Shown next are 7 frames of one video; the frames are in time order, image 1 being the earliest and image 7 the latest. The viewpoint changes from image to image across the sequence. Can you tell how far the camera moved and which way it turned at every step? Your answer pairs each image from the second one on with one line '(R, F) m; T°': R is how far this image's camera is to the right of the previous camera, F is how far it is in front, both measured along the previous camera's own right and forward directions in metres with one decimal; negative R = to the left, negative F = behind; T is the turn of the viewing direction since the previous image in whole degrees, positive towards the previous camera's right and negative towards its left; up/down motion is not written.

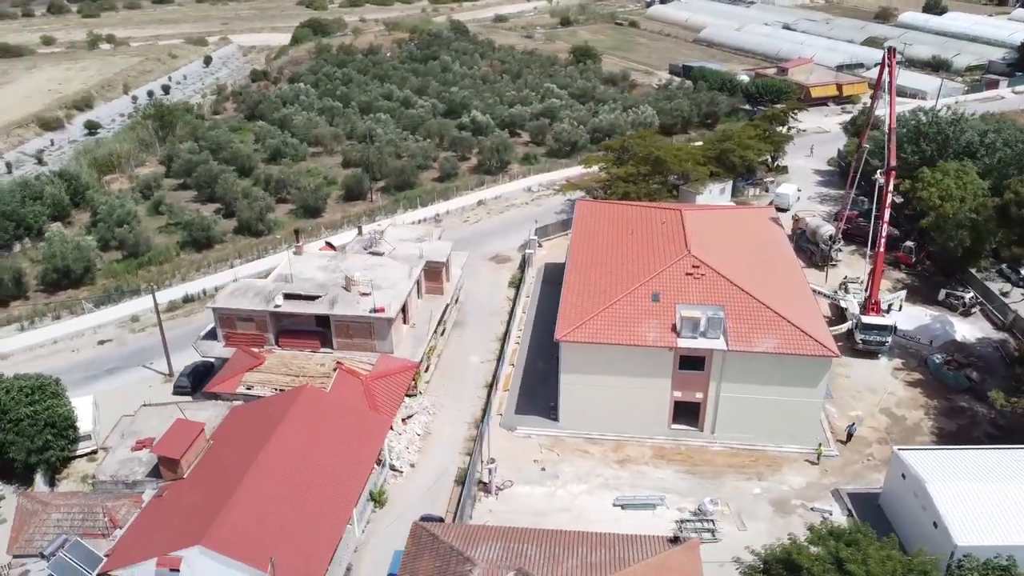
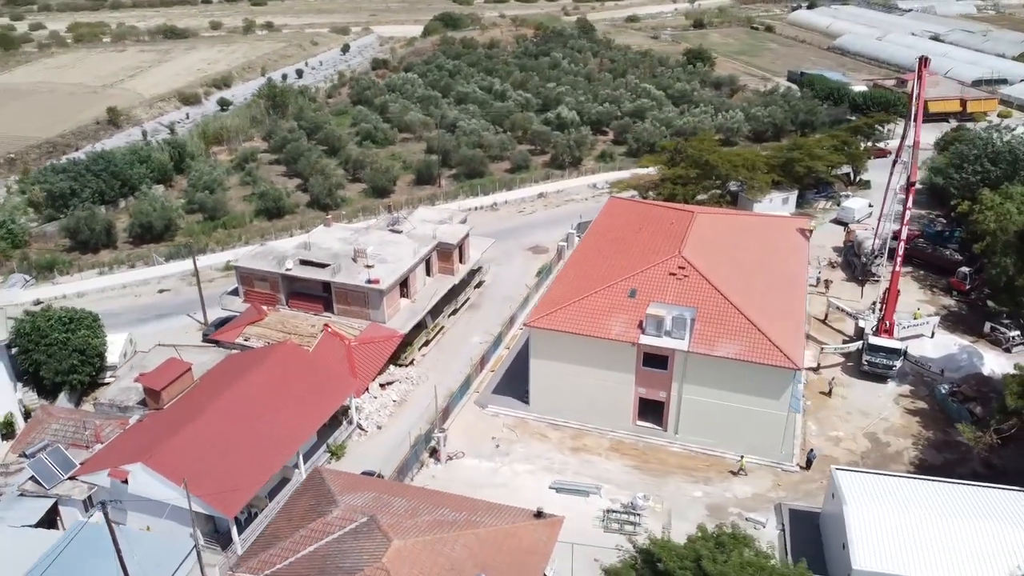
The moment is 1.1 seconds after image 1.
(+7.1, -0.7) m; -10°
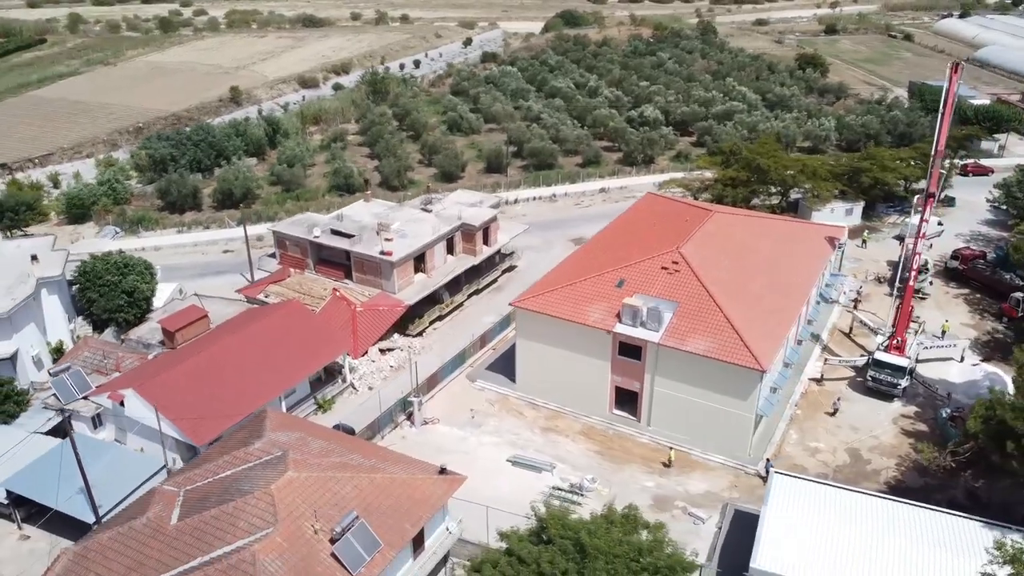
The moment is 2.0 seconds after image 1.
(+6.3, -0.7) m; -10°
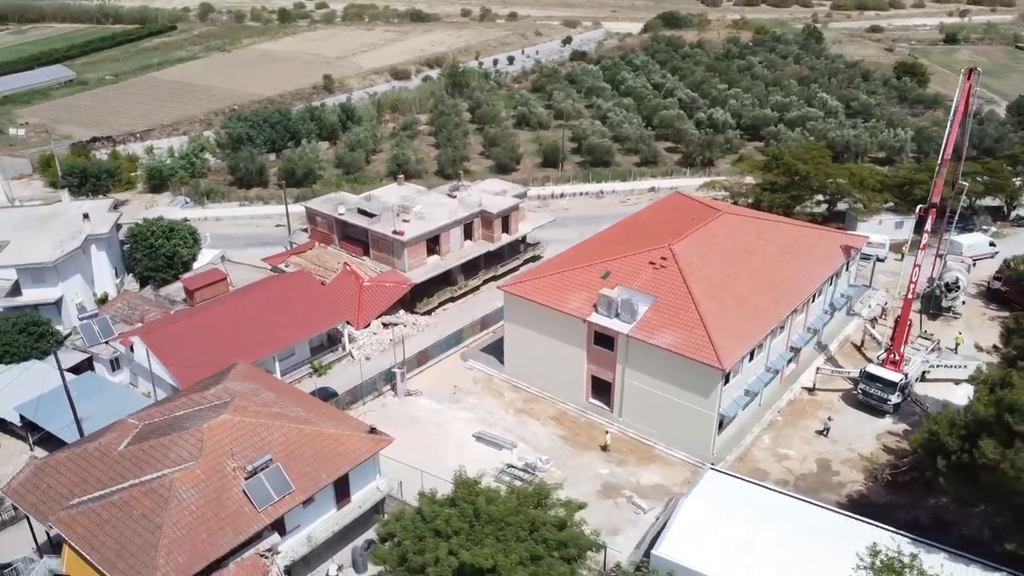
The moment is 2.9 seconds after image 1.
(+5.5, -0.7) m; -8°
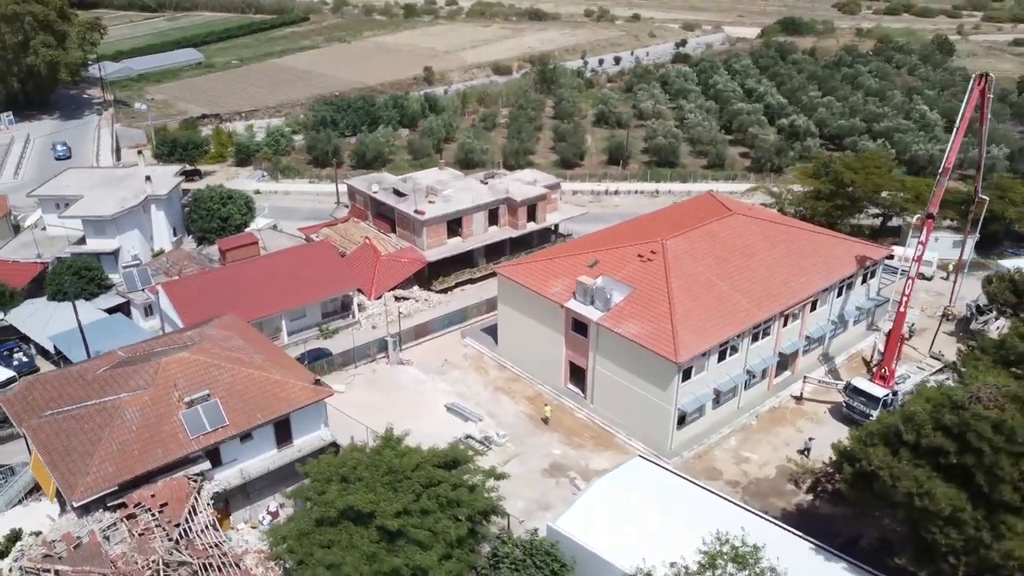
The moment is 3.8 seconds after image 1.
(+6.2, -0.6) m; -9°
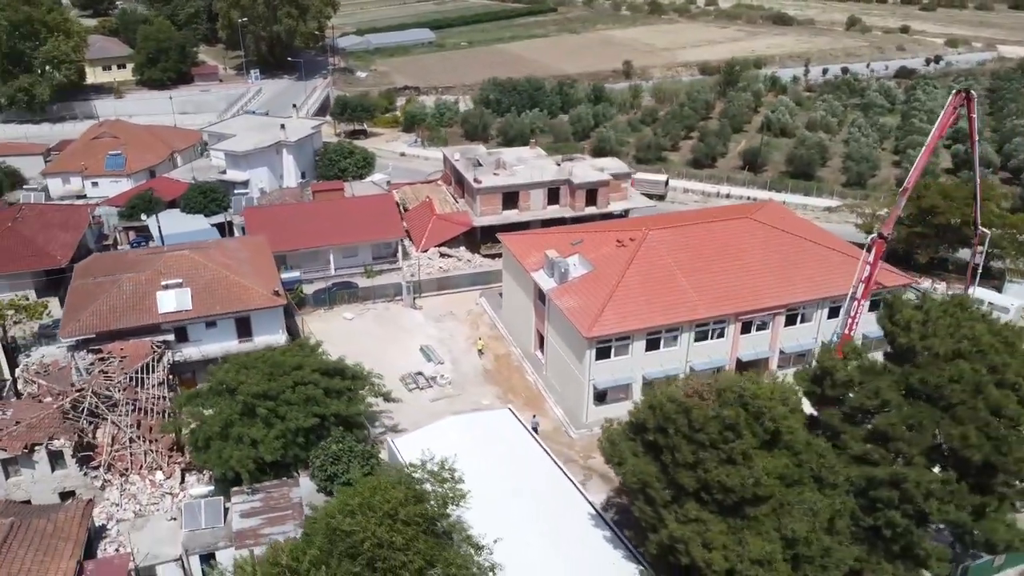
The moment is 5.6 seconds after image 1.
(+13.0, -0.9) m; -19°
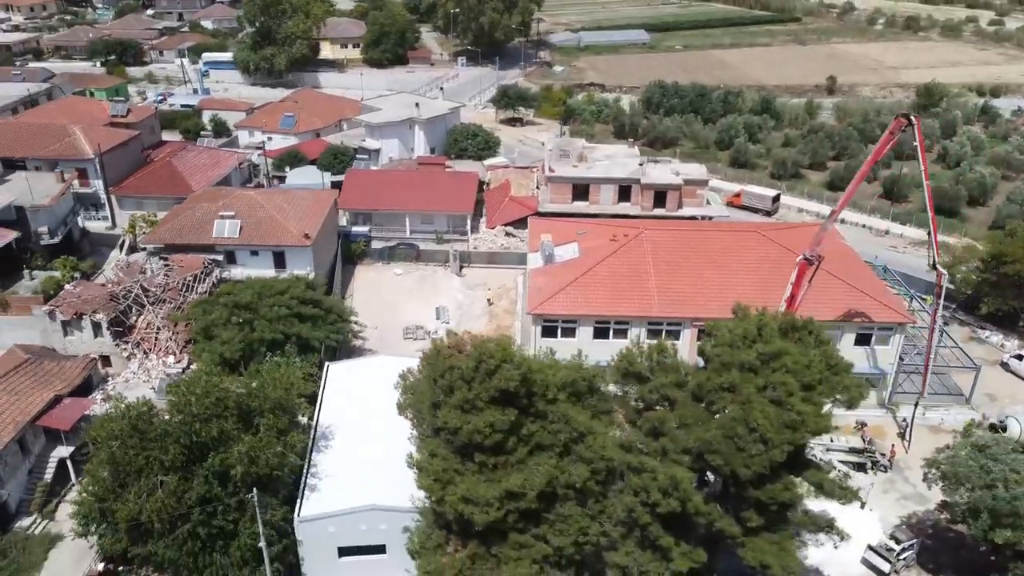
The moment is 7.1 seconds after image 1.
(+12.4, -1.1) m; -18°
